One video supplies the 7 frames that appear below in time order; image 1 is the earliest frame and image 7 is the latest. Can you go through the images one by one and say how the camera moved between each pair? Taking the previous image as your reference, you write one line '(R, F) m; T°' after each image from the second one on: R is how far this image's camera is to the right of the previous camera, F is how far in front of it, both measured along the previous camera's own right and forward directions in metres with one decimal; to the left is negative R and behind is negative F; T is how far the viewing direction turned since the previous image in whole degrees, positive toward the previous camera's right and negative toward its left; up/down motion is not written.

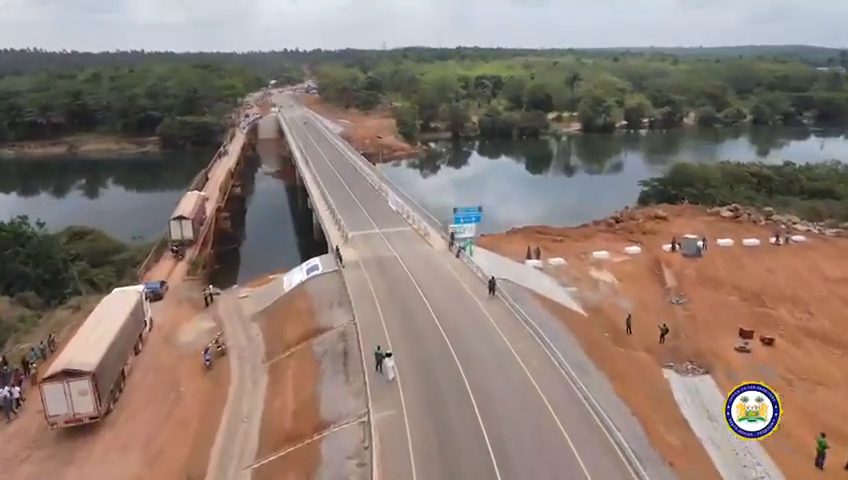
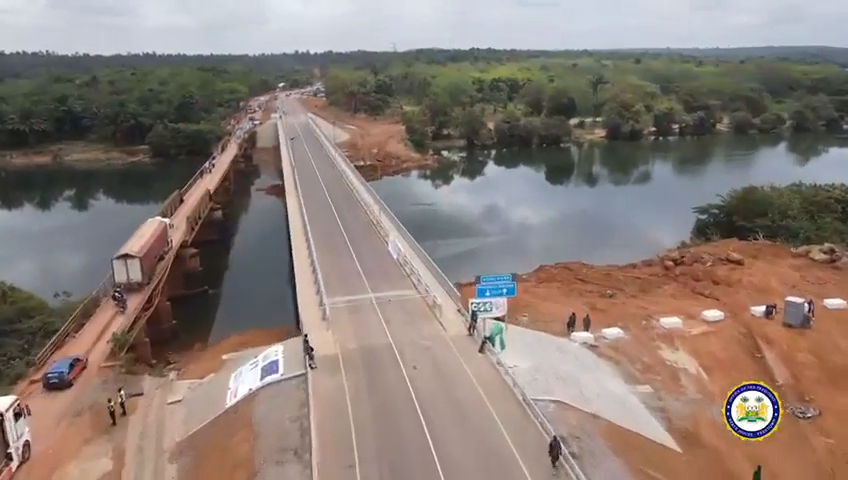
(+0.1, +9.1) m; -1°
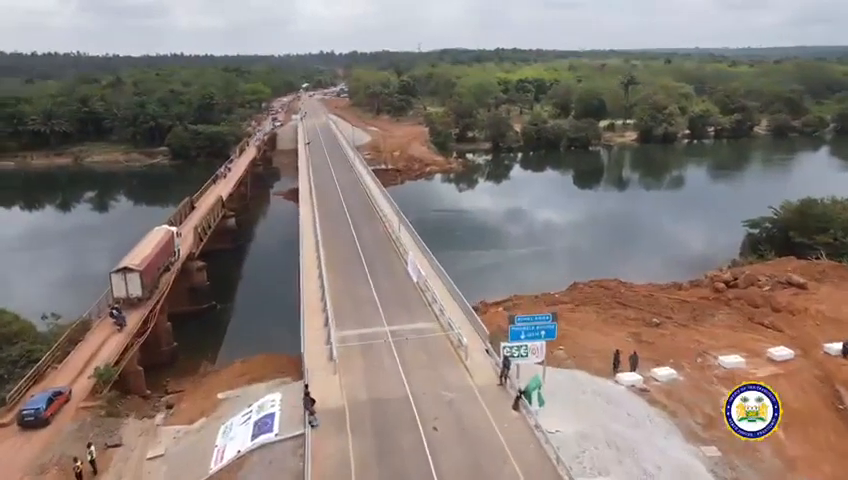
(0.0, +3.2) m; -2°
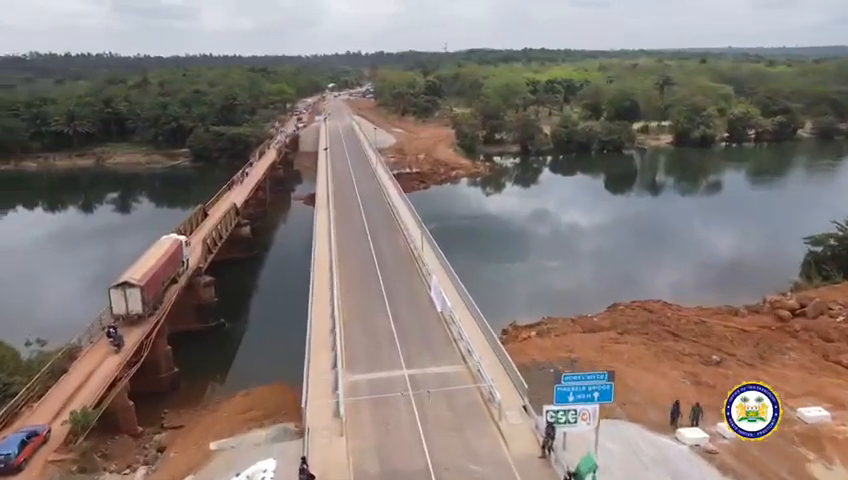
(0.0, +3.2) m; -2°
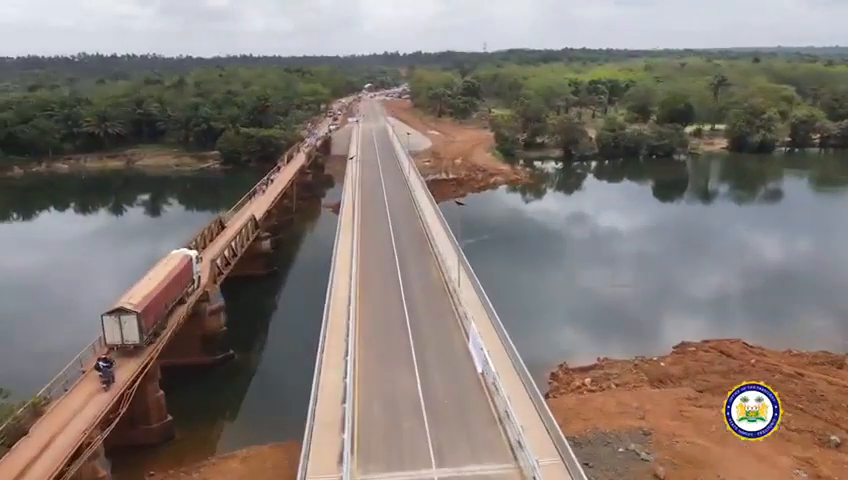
(-0.1, +4.7) m; -3°
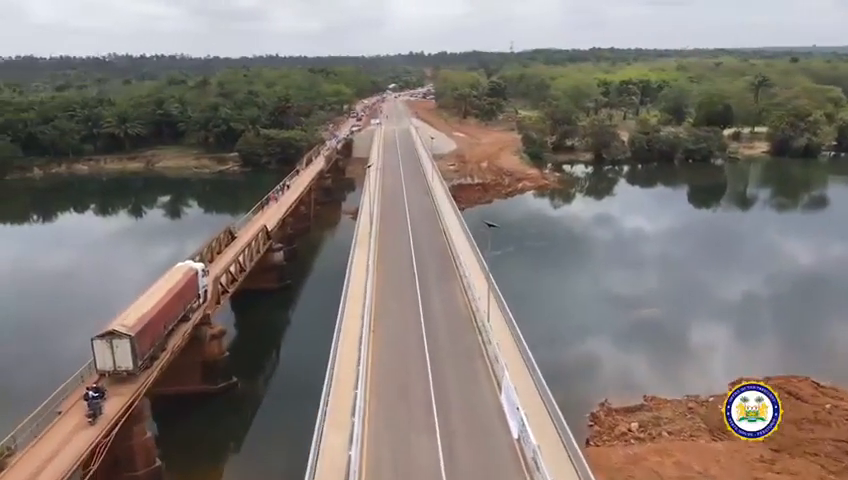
(0.0, +3.3) m; -2°
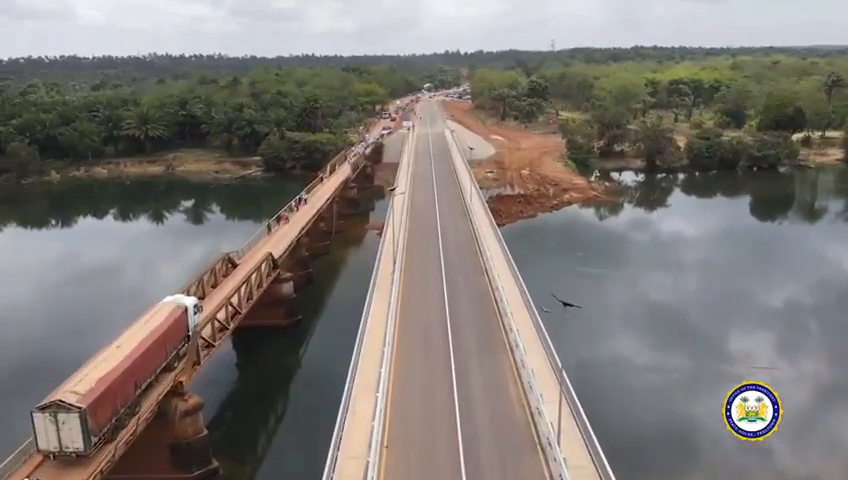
(-0.2, +6.9) m; -3°
